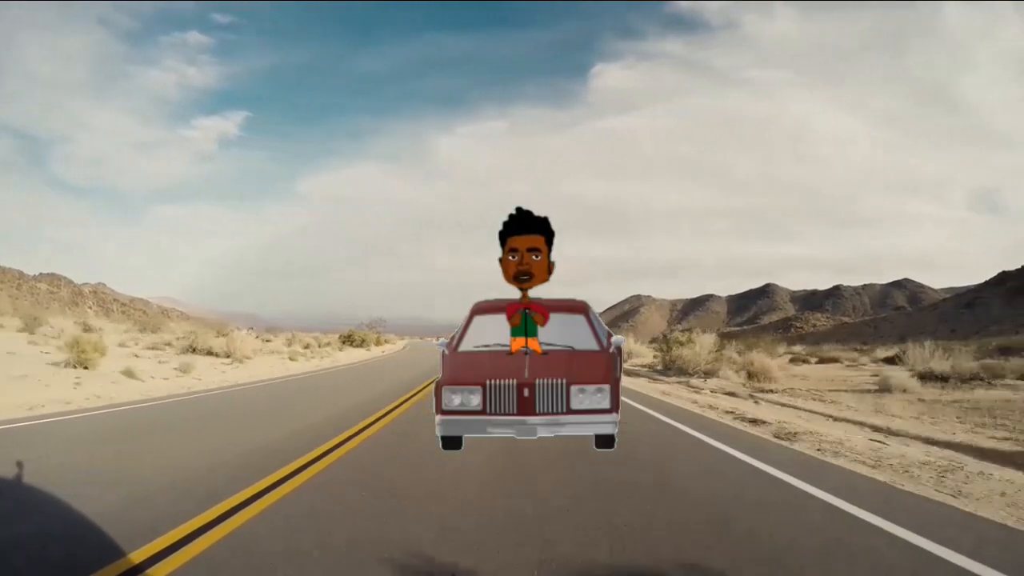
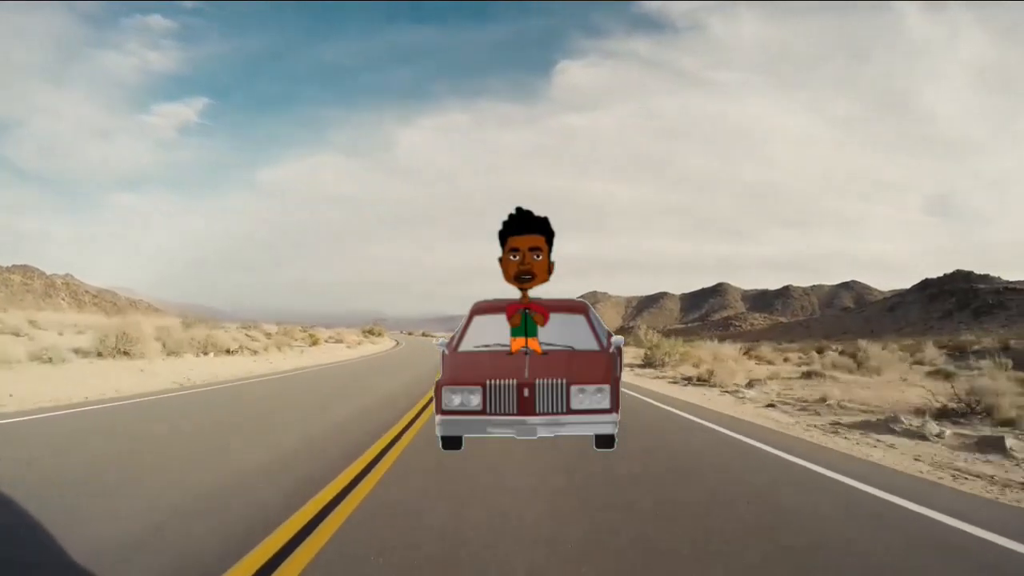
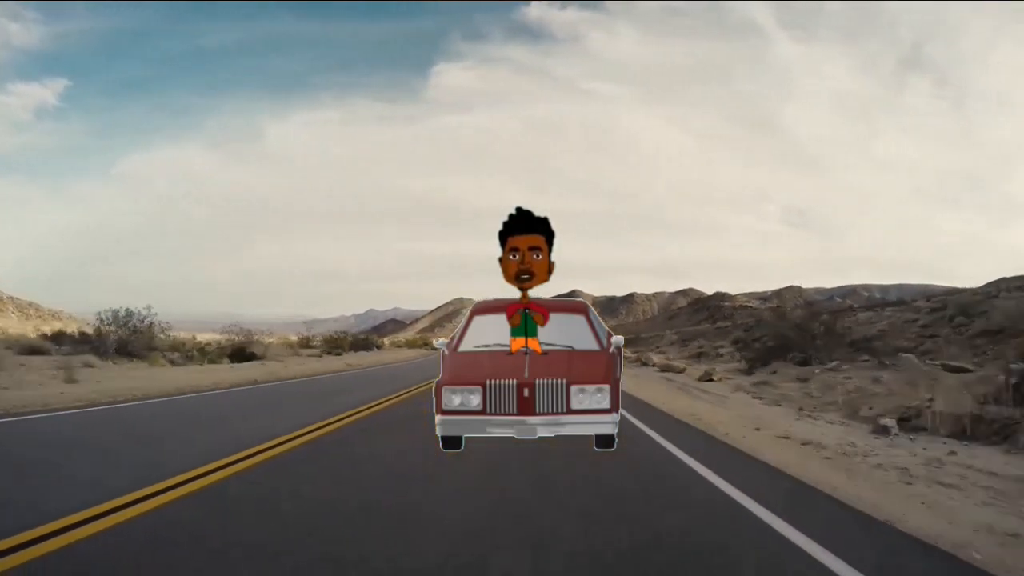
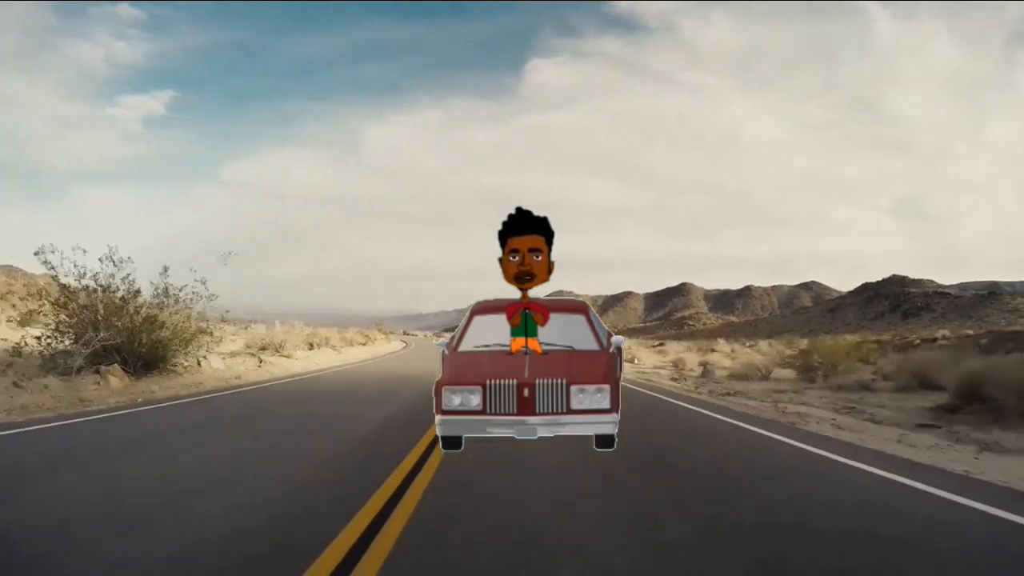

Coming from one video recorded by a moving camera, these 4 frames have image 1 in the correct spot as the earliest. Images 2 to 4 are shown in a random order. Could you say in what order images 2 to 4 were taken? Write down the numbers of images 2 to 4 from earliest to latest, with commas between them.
2, 4, 3
